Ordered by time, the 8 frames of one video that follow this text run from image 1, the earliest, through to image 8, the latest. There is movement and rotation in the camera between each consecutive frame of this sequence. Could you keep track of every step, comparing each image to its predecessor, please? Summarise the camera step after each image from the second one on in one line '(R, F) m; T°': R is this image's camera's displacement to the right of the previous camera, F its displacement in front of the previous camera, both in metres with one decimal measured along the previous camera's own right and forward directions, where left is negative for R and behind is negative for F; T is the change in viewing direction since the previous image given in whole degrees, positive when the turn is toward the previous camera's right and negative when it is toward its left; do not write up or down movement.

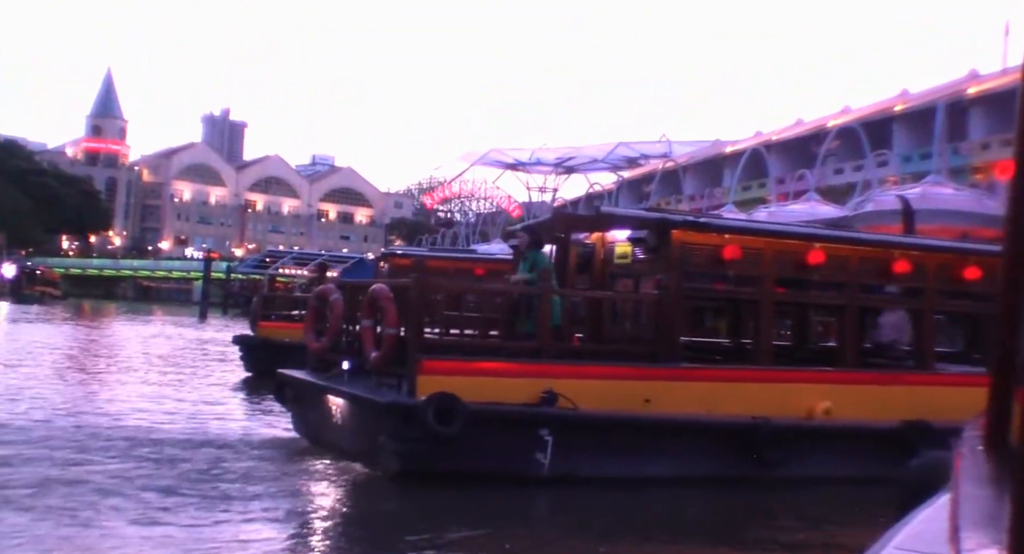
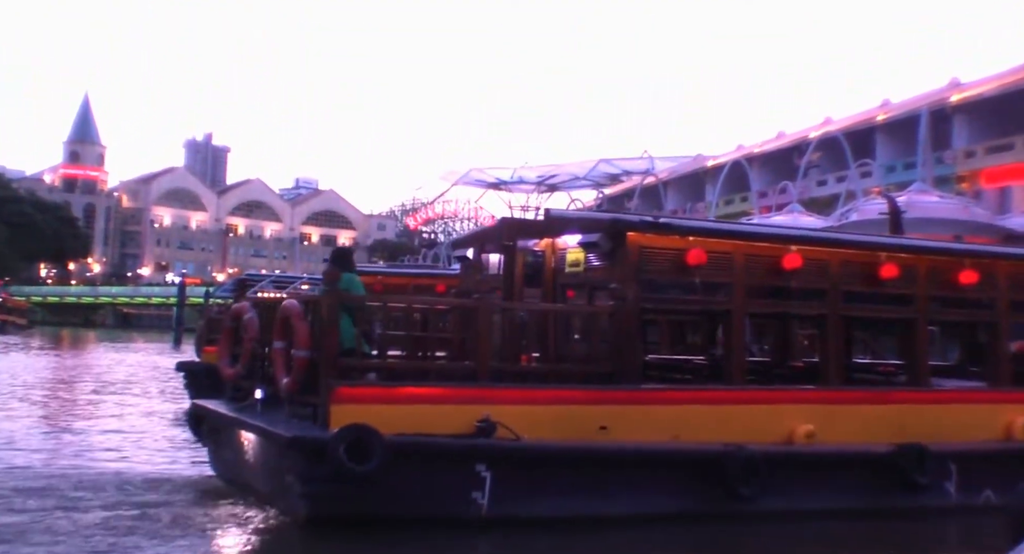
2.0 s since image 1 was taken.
(+0.4, +1.0) m; +1°
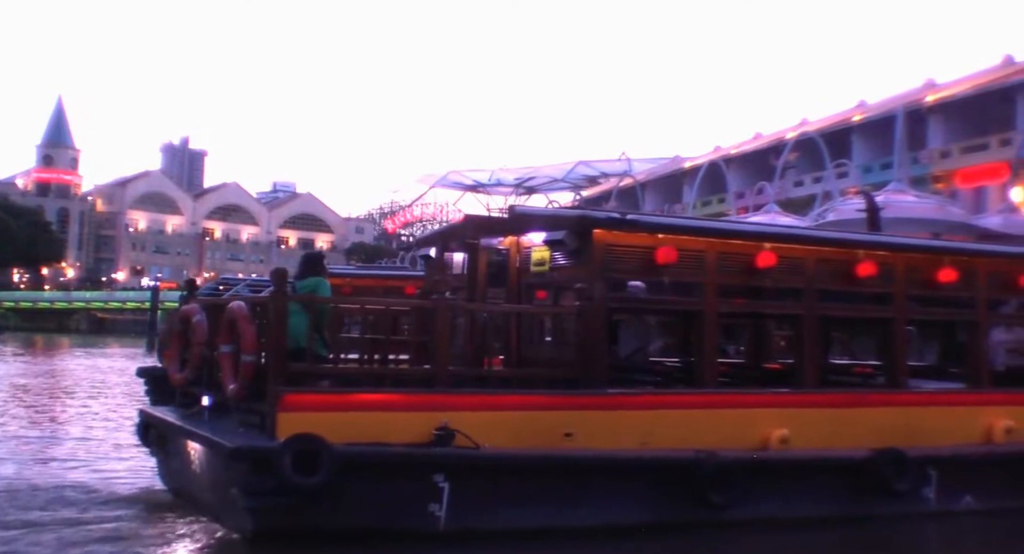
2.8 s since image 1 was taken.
(+0.1, +0.3) m; +1°
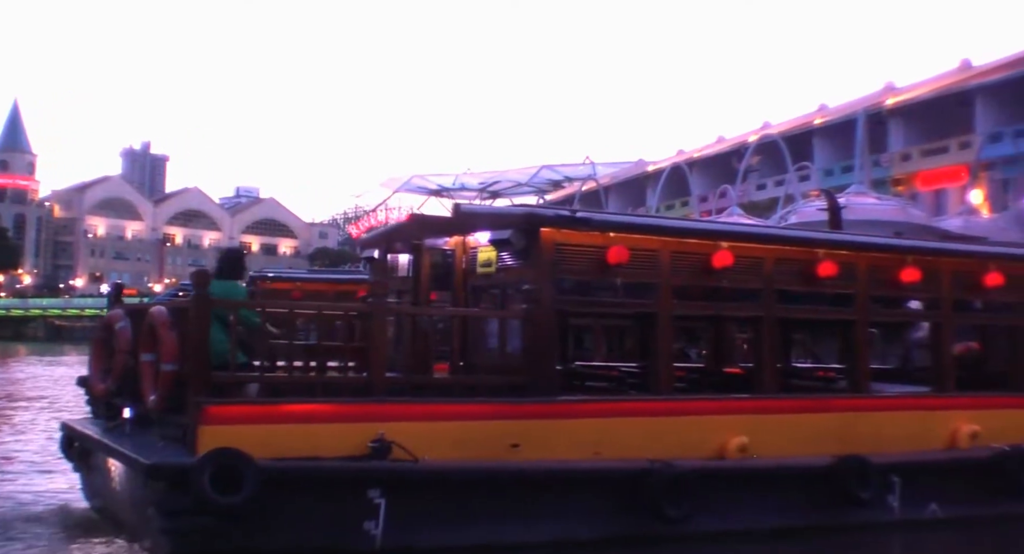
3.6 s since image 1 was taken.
(+0.1, +0.4) m; +2°
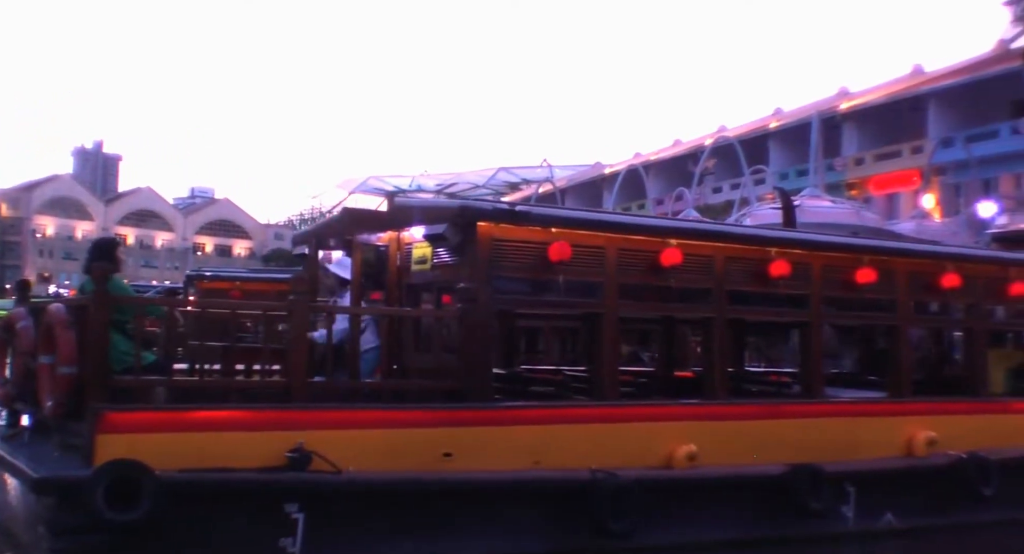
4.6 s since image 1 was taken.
(+0.1, +0.4) m; +2°
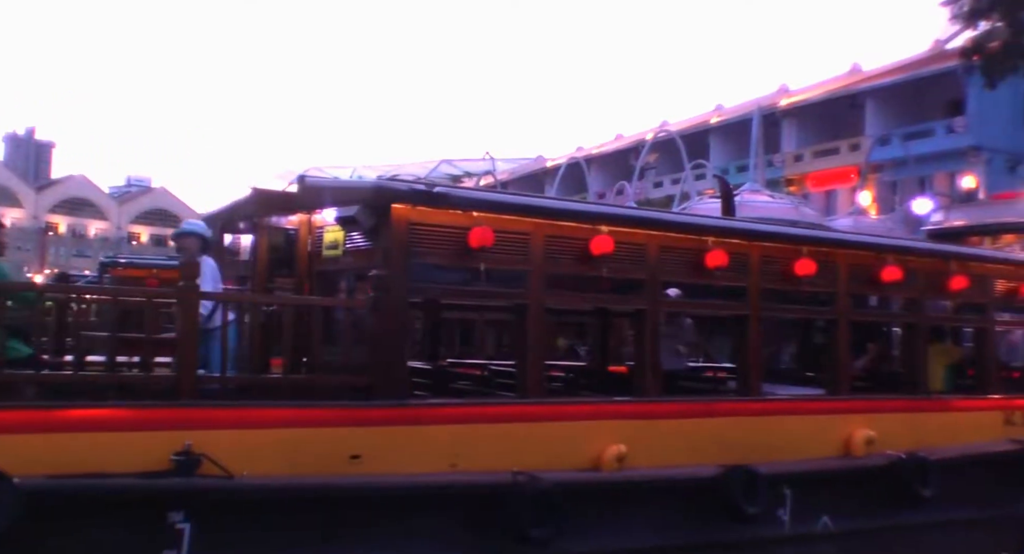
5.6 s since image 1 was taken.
(+0.1, +0.4) m; +3°
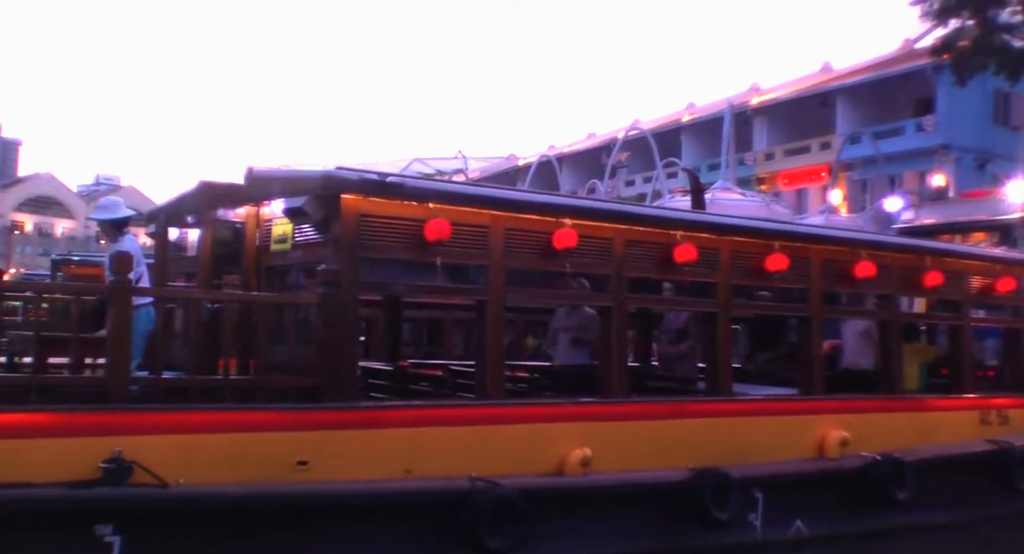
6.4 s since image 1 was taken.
(+0.1, +0.3) m; +1°
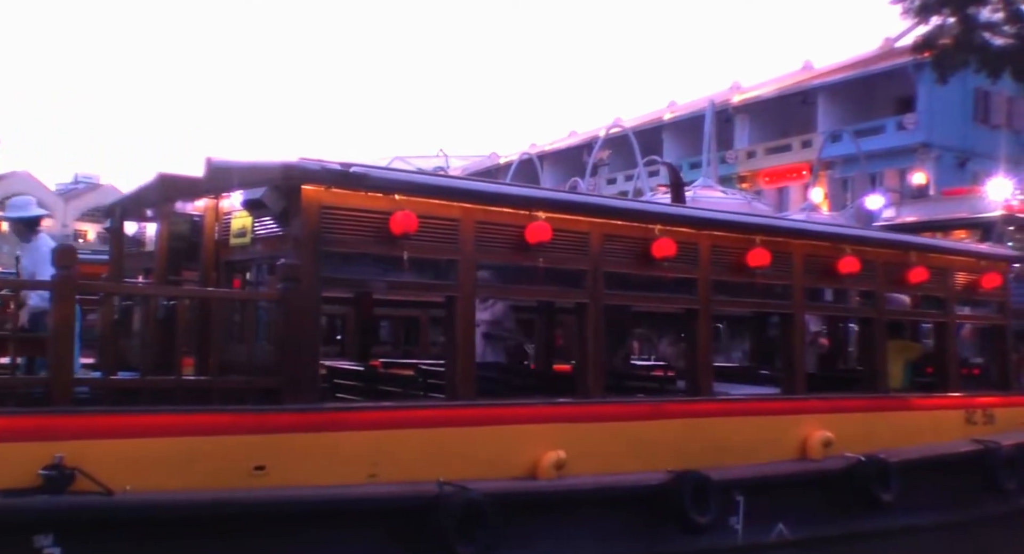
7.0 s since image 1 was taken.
(+0.1, +0.2) m; +1°
